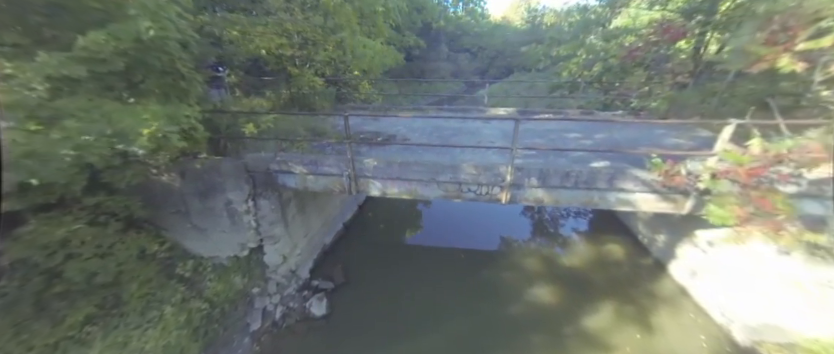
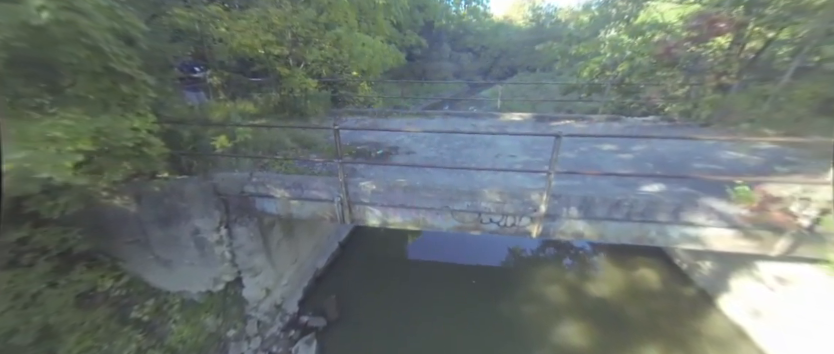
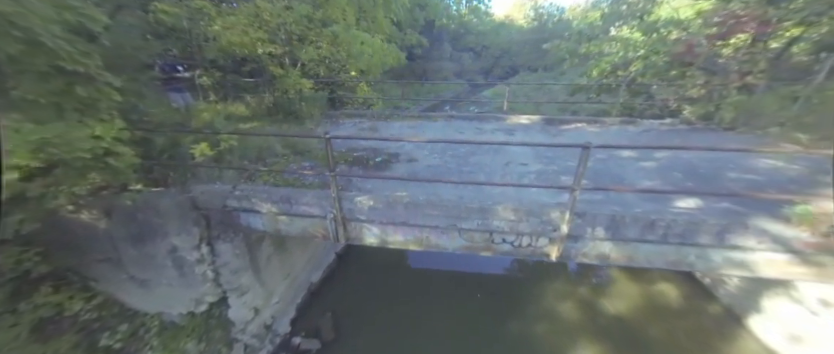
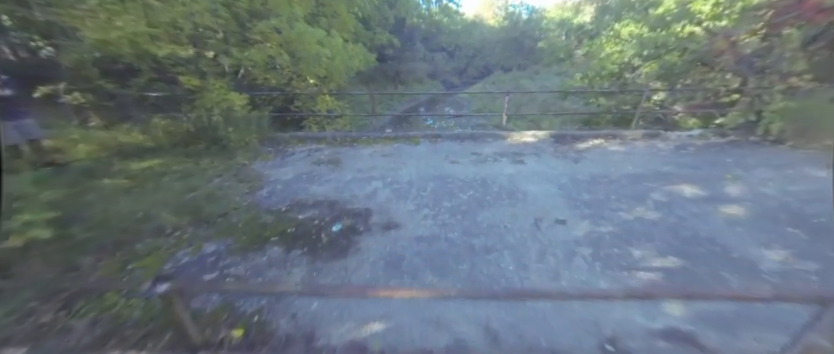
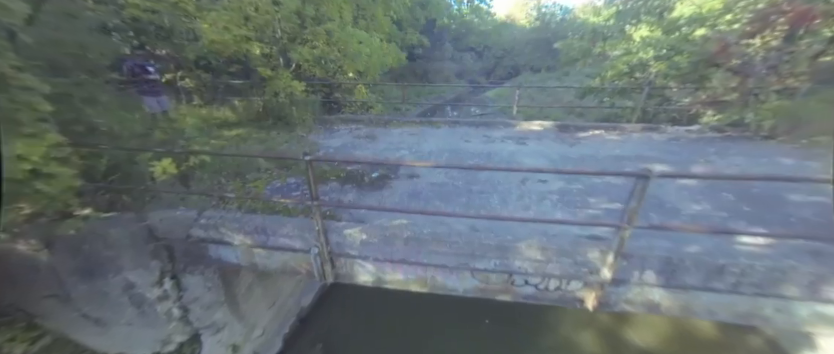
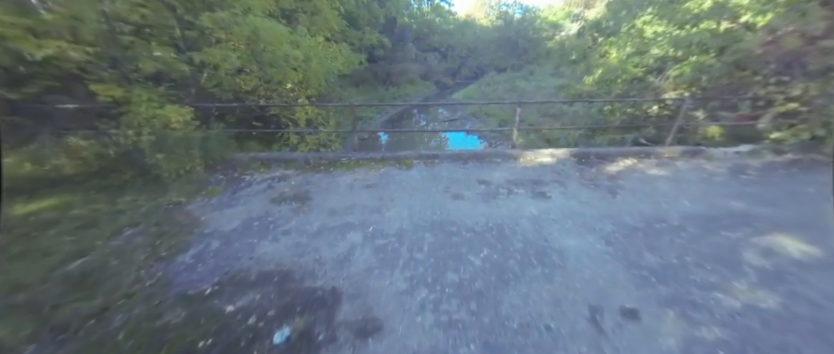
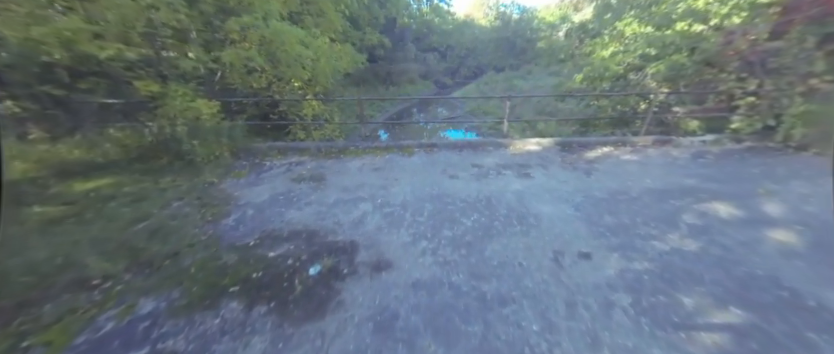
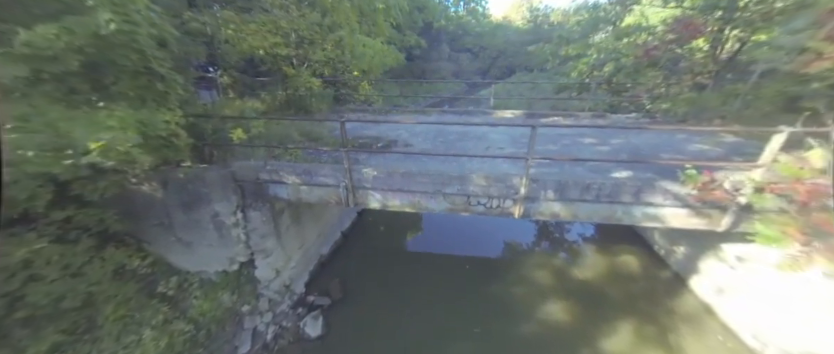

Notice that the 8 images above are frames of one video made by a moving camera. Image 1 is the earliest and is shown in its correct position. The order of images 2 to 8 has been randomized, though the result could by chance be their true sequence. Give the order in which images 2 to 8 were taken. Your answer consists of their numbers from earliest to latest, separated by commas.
8, 2, 3, 5, 4, 7, 6
